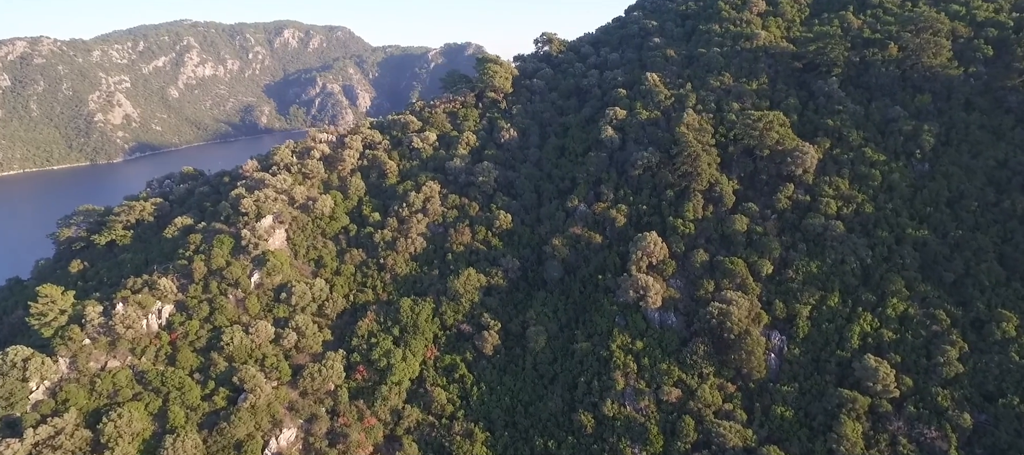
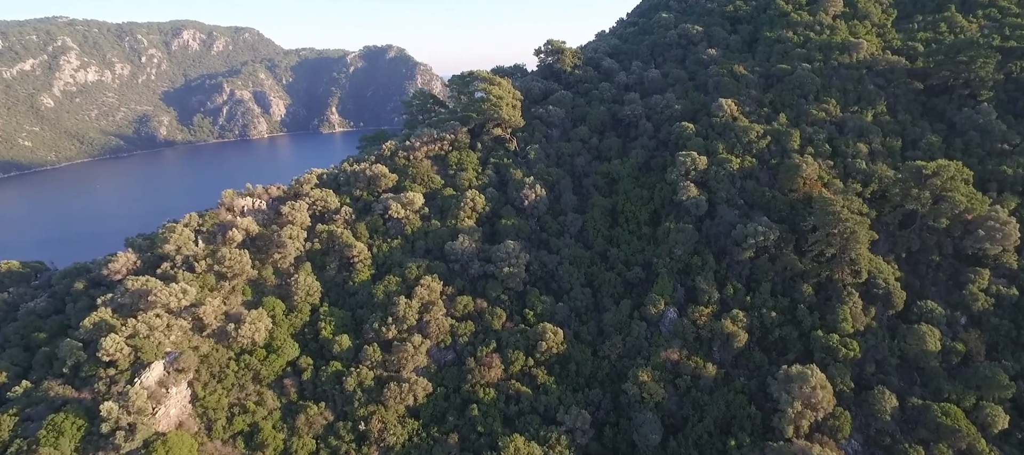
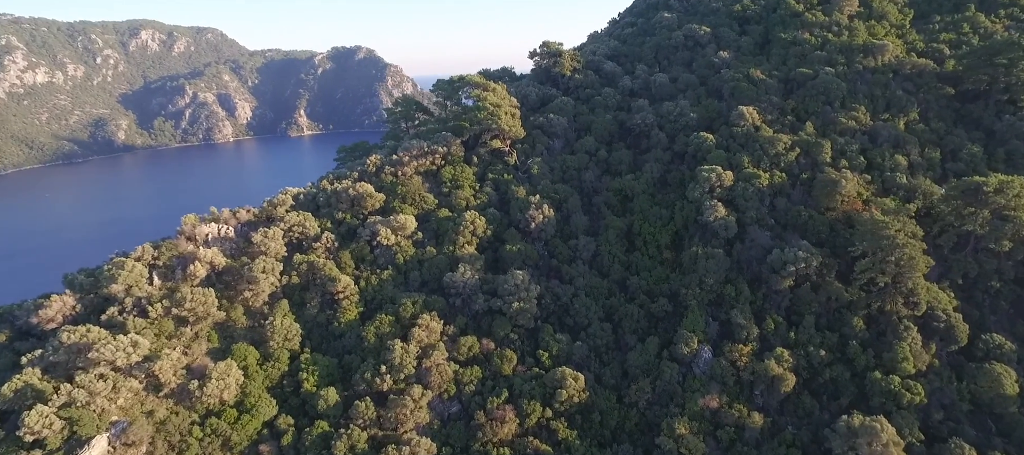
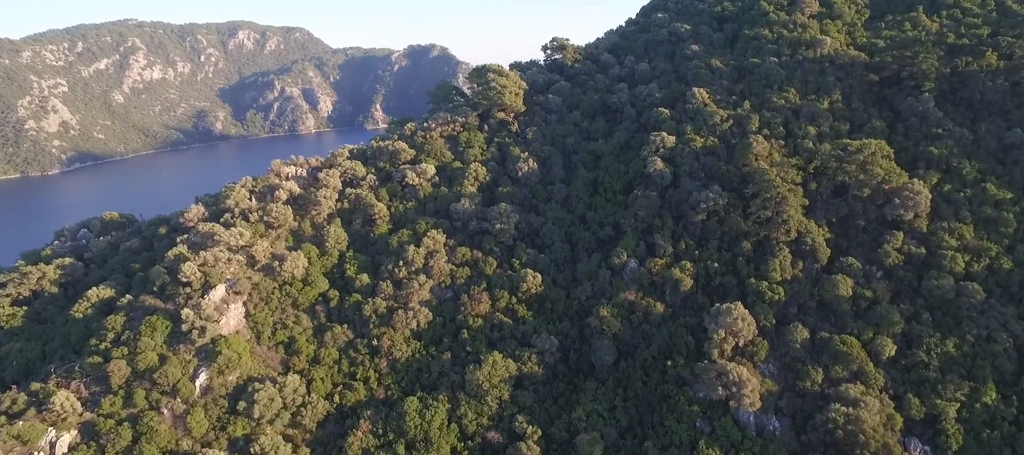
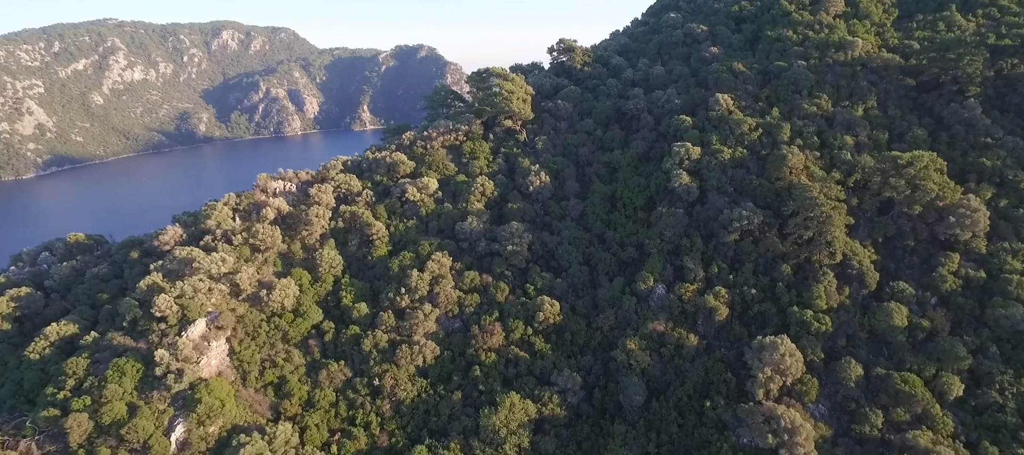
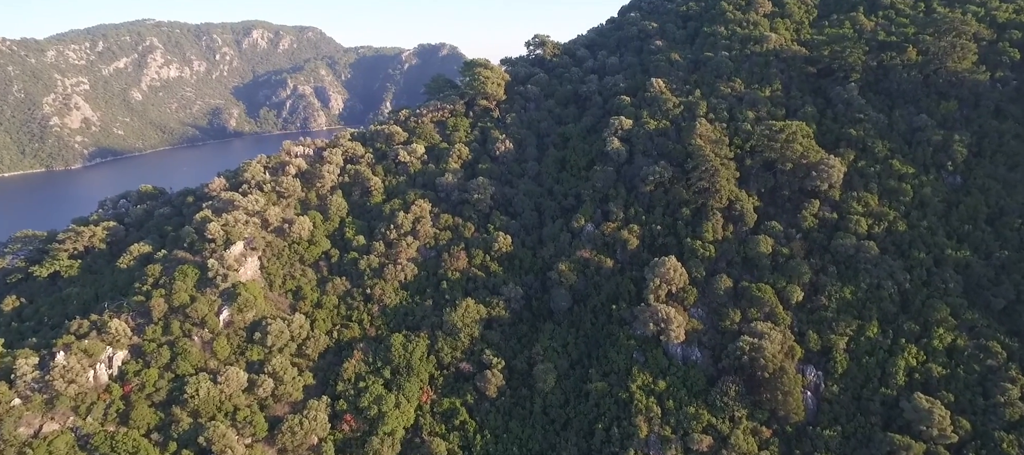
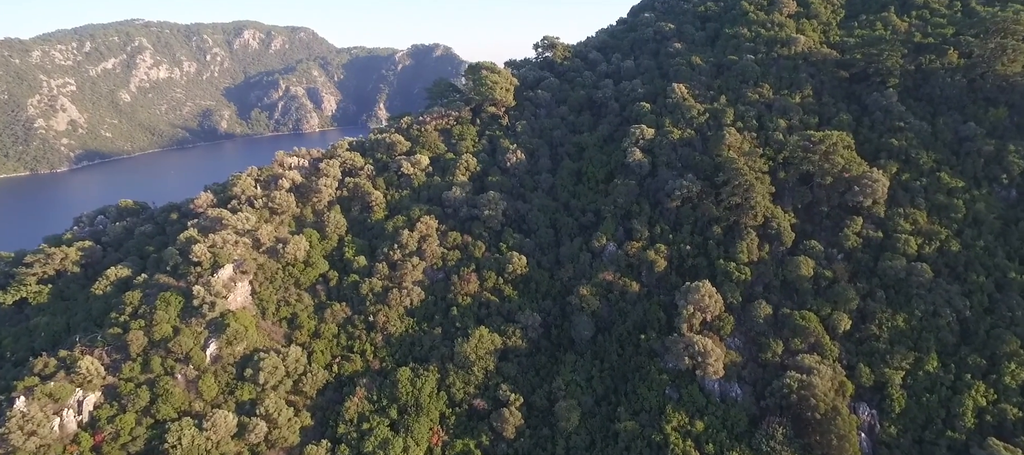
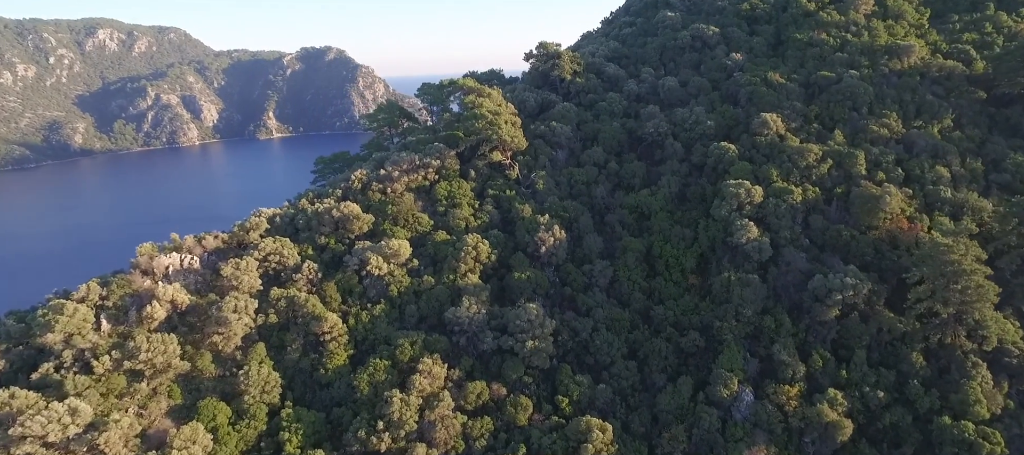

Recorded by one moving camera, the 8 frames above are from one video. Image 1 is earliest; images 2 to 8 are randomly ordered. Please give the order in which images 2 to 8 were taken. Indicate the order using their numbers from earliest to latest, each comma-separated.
6, 7, 4, 5, 2, 3, 8
